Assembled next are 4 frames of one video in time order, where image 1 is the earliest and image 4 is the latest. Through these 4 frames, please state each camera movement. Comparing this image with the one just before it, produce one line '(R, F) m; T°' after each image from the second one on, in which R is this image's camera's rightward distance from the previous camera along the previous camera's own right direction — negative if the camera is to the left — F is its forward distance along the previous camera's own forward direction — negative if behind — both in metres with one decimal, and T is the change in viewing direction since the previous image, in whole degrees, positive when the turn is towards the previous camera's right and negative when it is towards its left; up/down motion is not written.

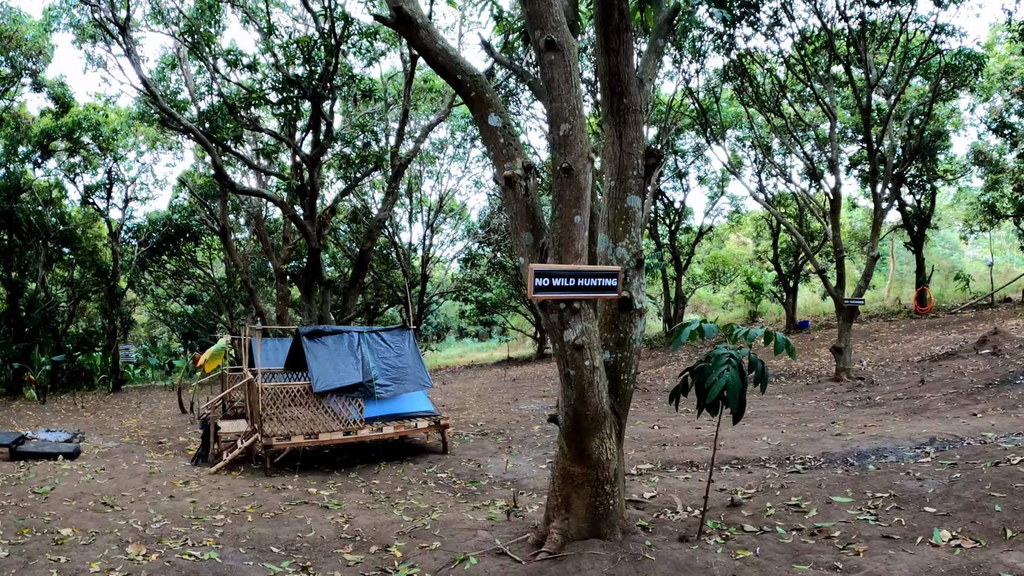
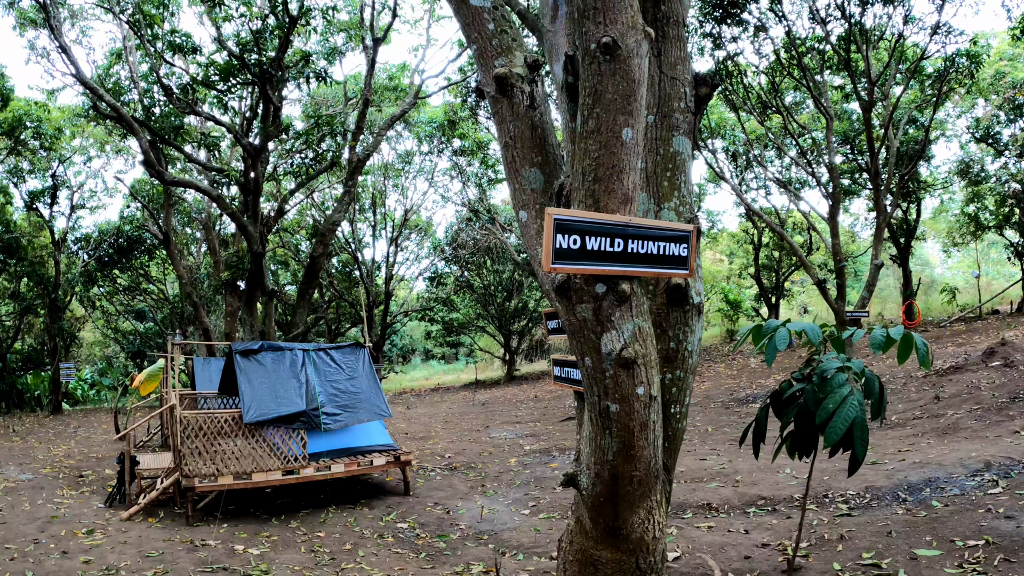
(-0.1, +1.4) m; +3°
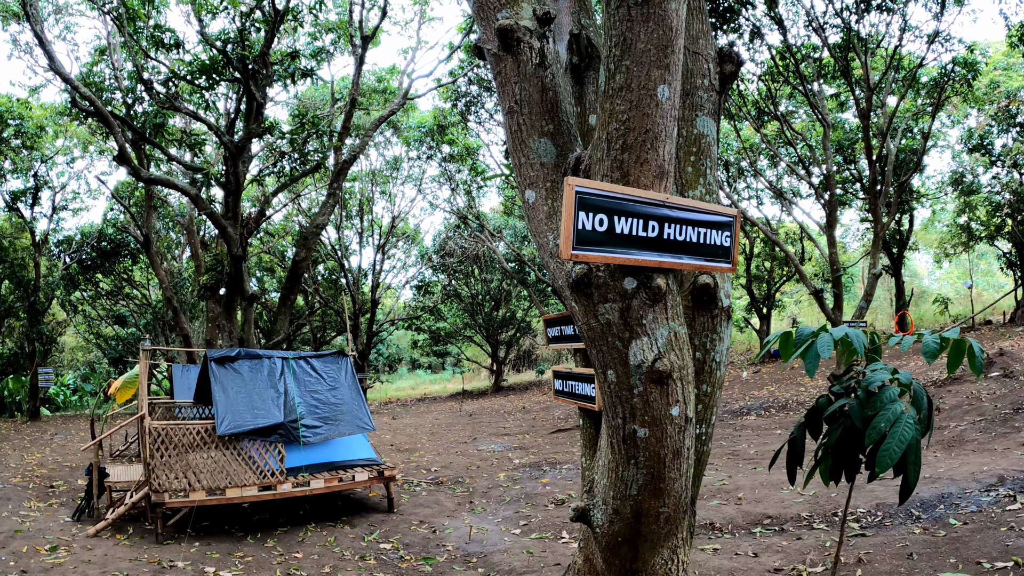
(0.0, +0.4) m; +1°
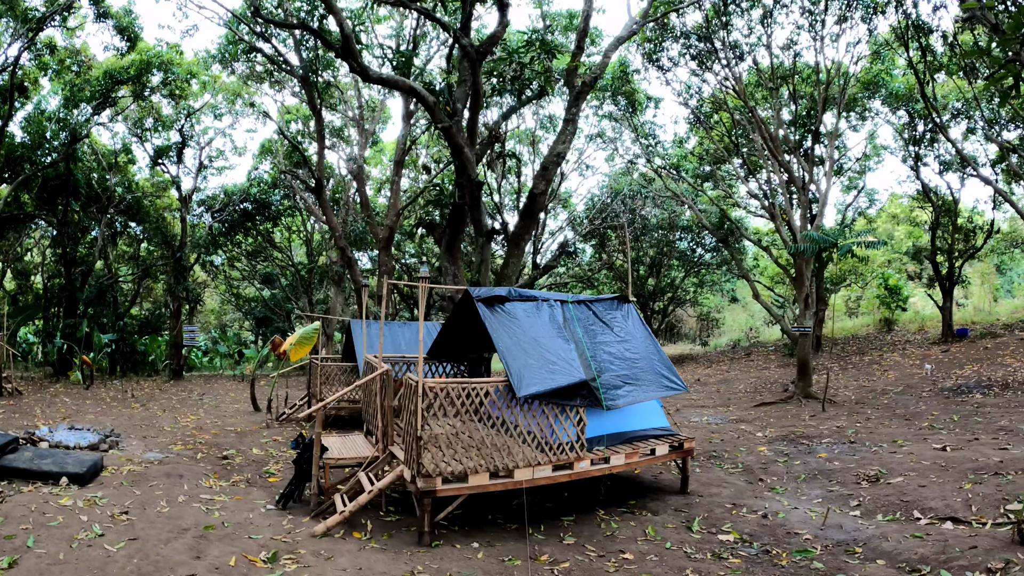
(-2.2, +0.7) m; -6°
